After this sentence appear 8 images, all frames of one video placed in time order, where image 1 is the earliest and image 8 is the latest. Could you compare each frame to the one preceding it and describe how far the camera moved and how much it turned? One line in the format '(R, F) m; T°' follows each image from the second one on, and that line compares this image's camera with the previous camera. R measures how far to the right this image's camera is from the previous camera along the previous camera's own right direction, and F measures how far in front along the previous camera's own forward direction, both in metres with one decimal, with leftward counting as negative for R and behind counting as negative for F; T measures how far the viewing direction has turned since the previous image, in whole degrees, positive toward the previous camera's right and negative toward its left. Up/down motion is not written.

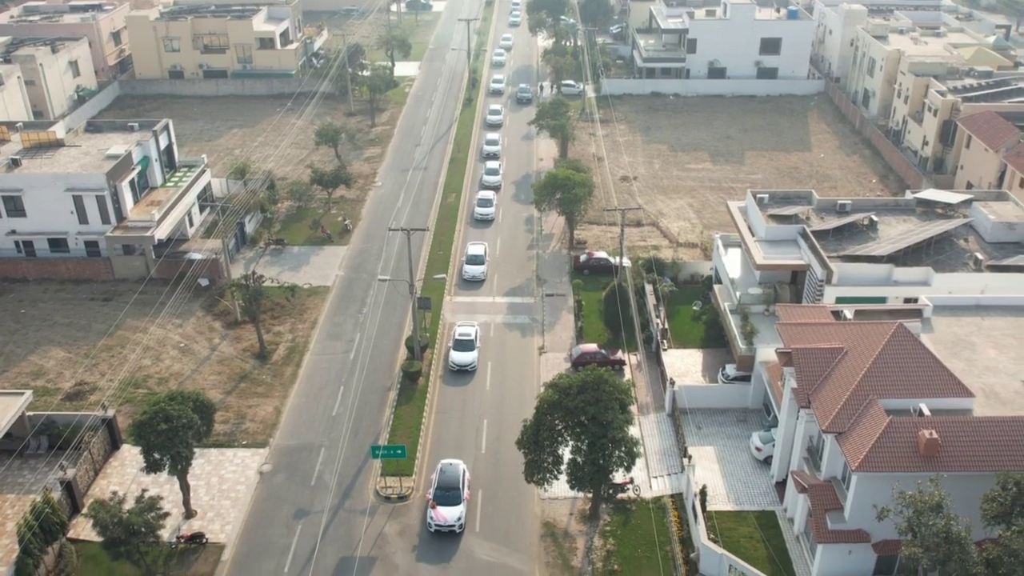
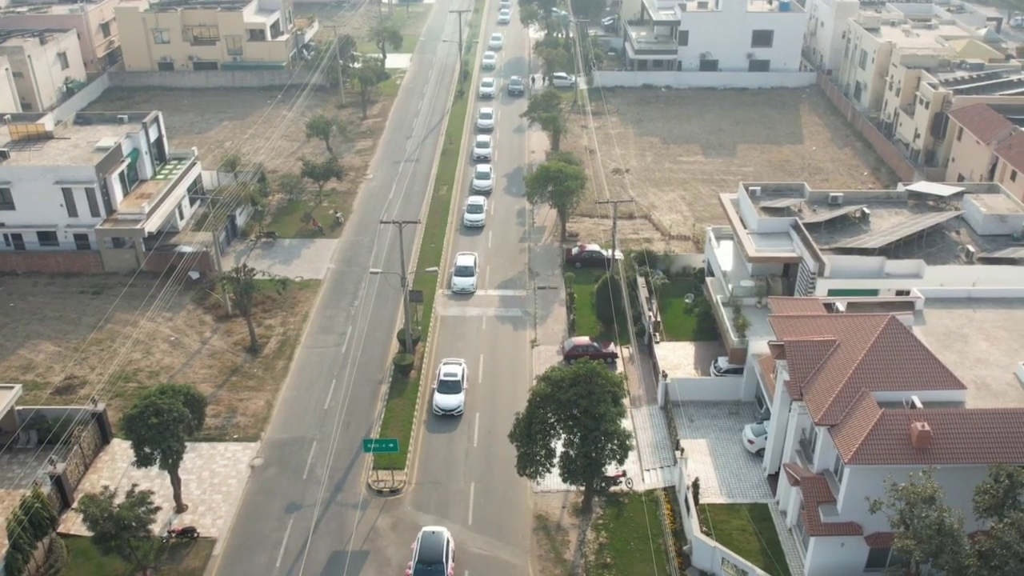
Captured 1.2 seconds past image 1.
(0.0, +0.1) m; 0°
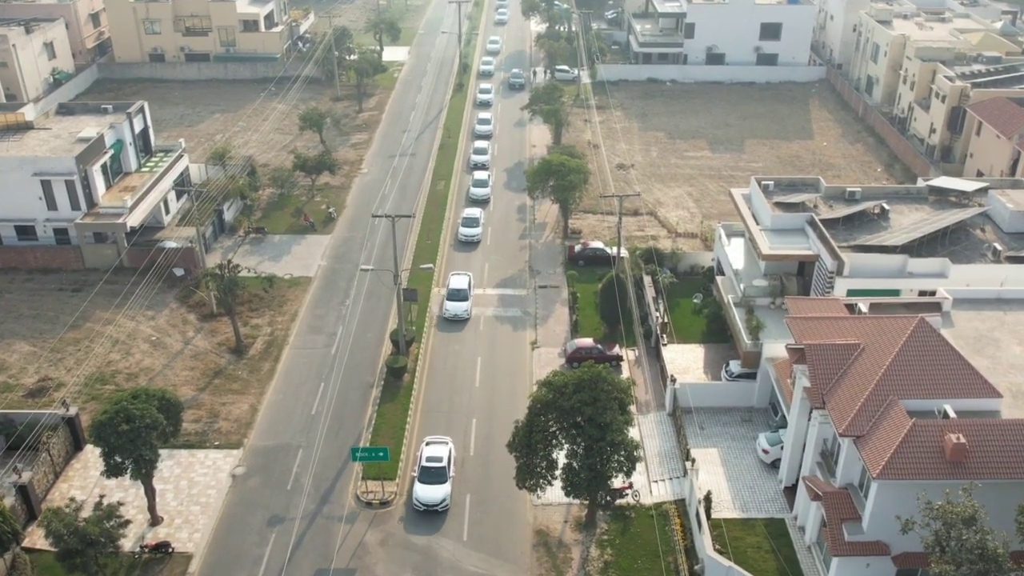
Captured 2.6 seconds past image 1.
(0.0, +2.3) m; 0°
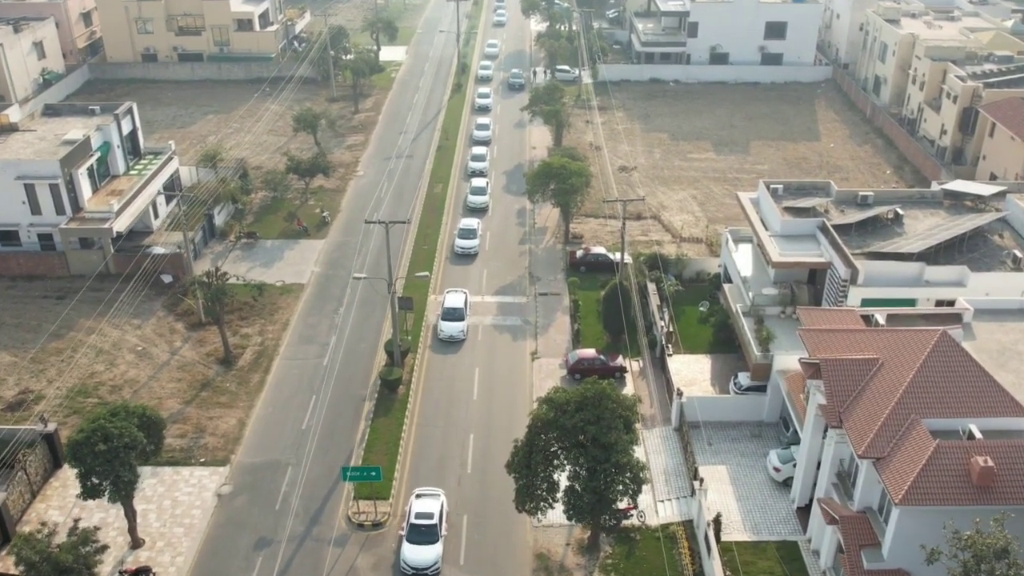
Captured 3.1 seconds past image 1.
(0.0, +1.6) m; 0°
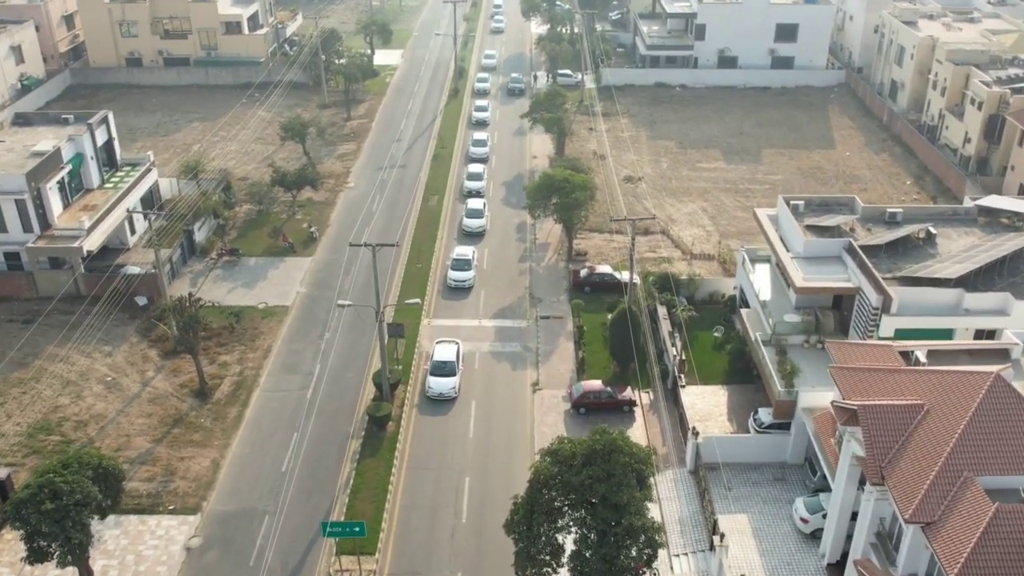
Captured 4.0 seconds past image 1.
(0.0, +3.1) m; 0°
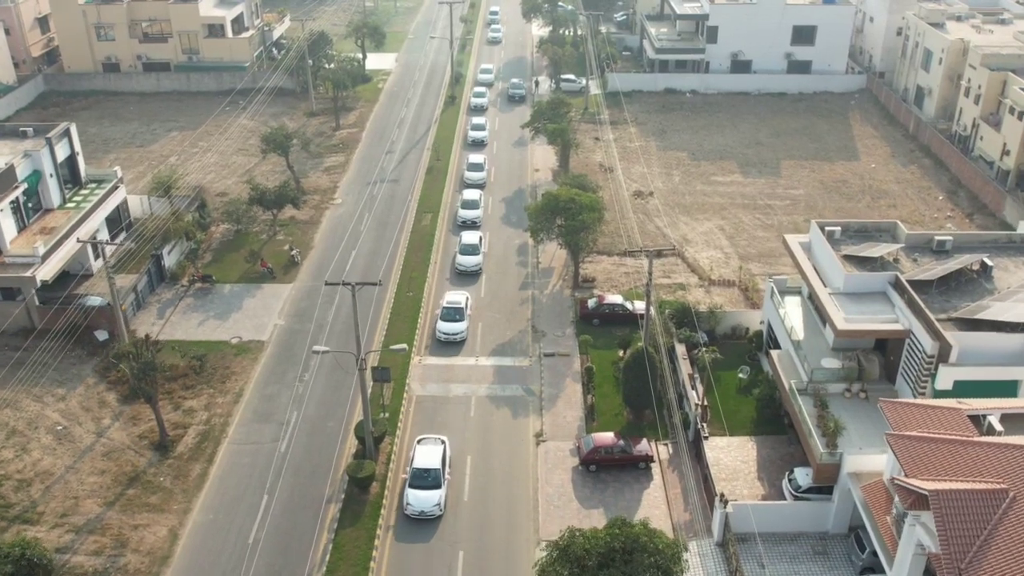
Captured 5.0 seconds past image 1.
(0.0, +4.2) m; 0°
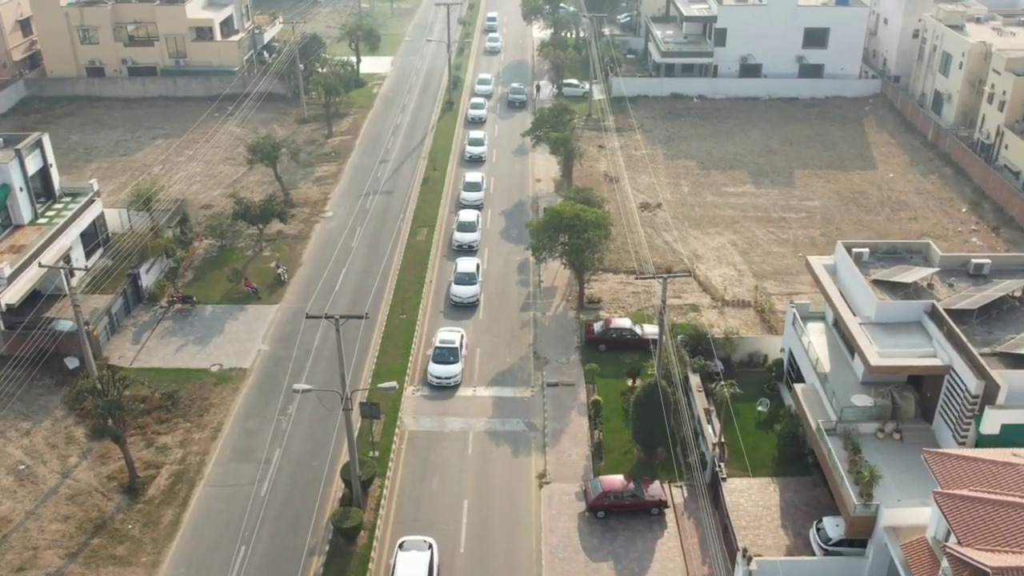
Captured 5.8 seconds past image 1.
(0.0, +2.7) m; 0°
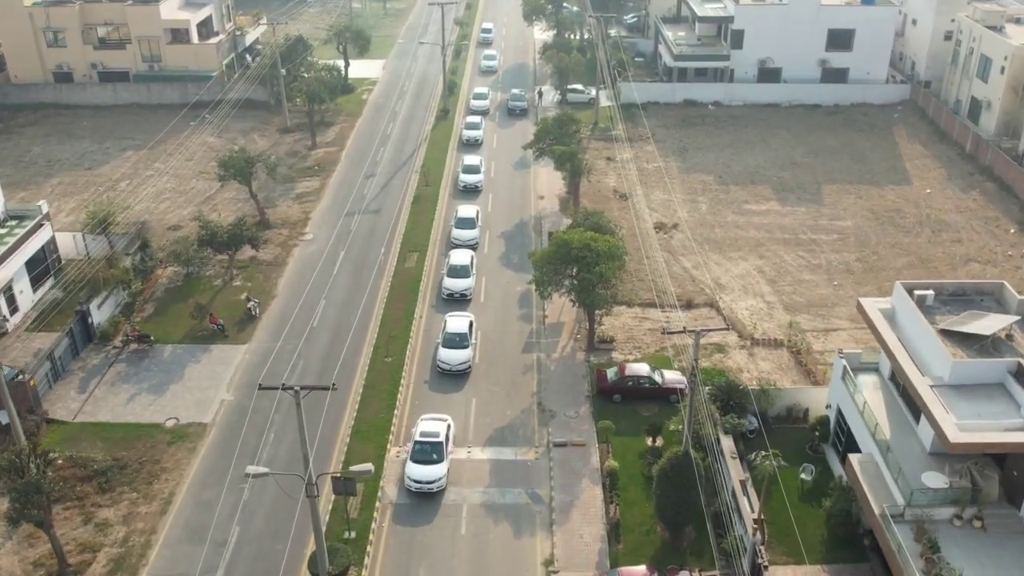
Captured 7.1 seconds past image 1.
(0.0, +4.8) m; 0°
